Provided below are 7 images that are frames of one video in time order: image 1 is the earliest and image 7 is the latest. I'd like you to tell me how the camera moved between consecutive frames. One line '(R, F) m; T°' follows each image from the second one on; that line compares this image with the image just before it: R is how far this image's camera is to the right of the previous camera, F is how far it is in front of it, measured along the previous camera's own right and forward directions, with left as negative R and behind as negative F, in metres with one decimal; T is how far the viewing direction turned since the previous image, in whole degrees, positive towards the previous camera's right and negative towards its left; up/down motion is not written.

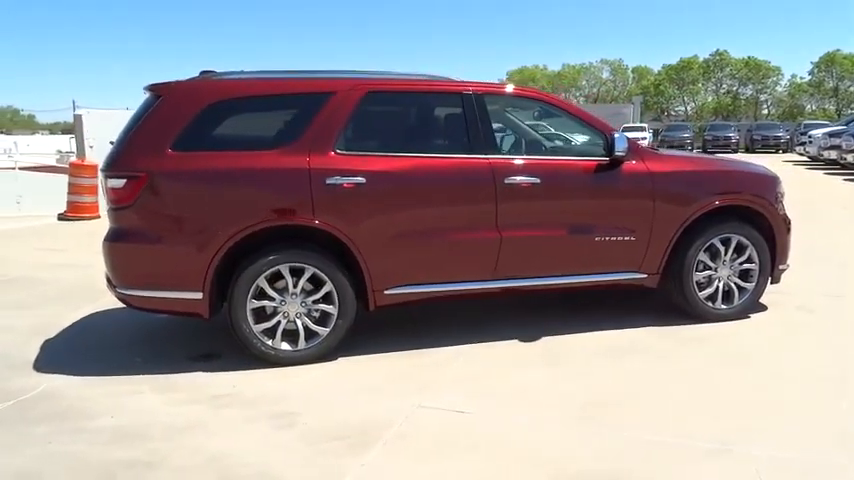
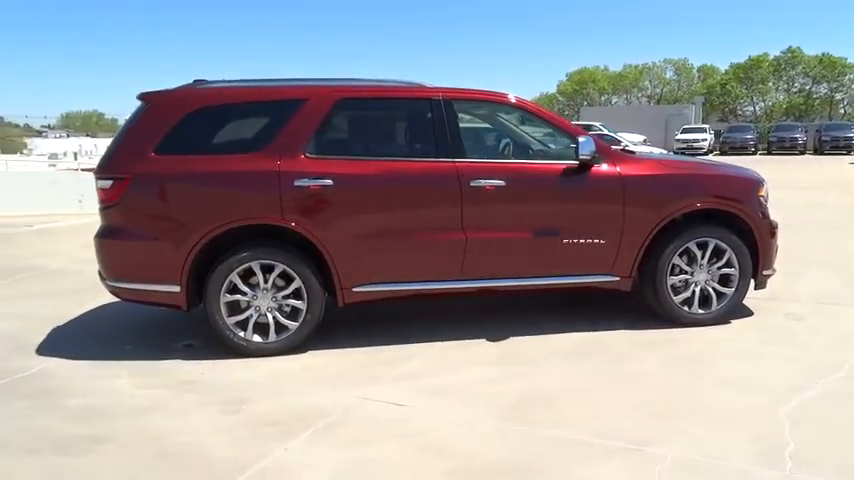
(+0.8, -0.2) m; -6°
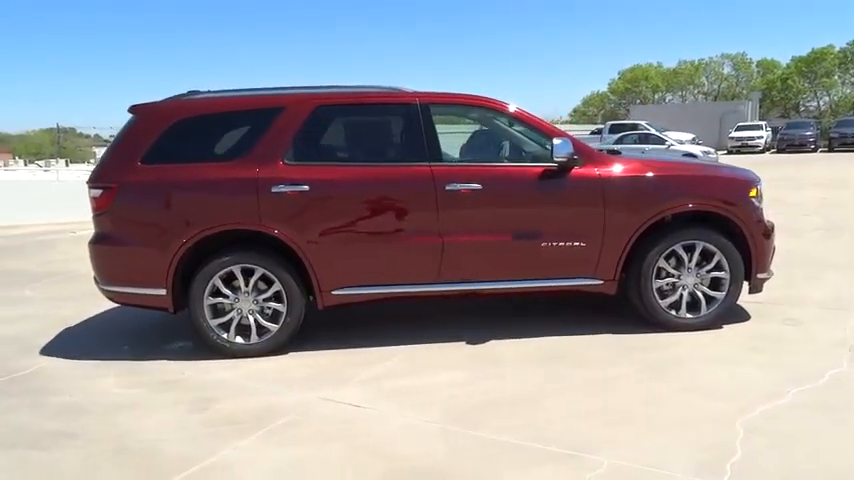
(+0.6, 0.0) m; -5°
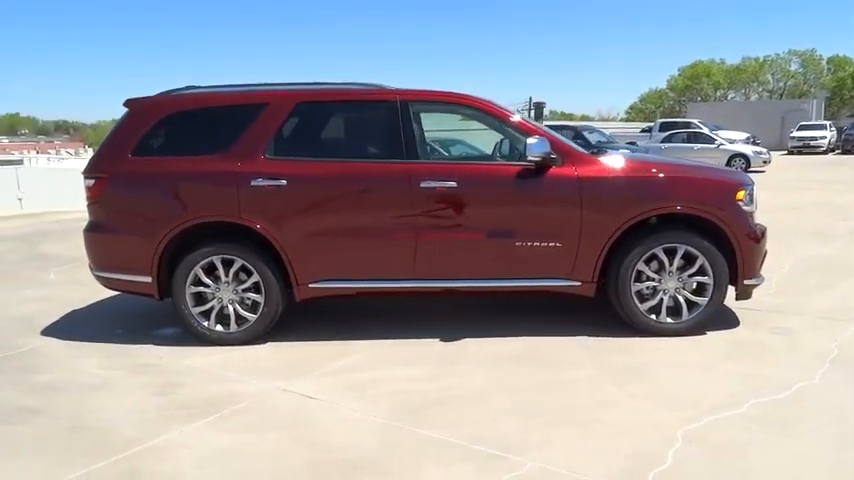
(+0.7, 0.0) m; -5°
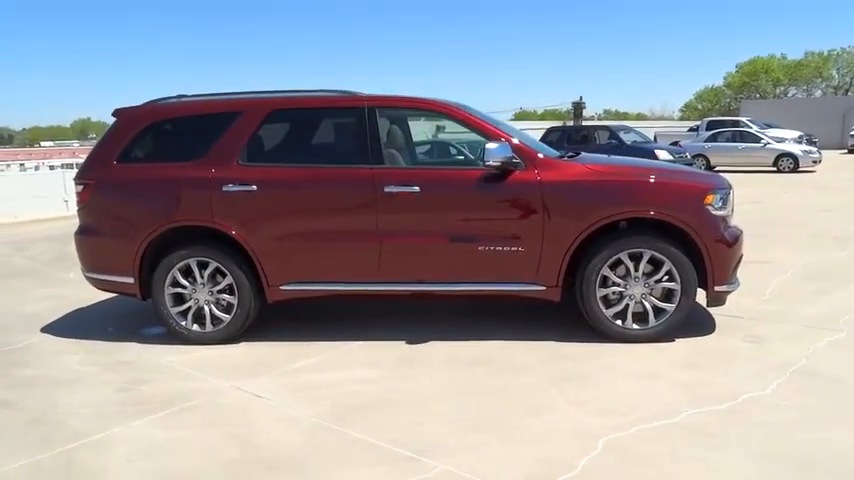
(+0.8, 0.0) m; -5°
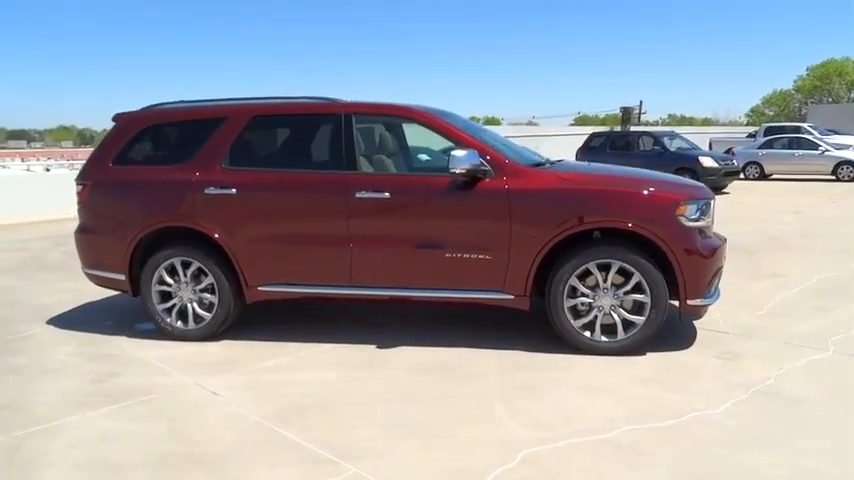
(+0.8, 0.0) m; -6°
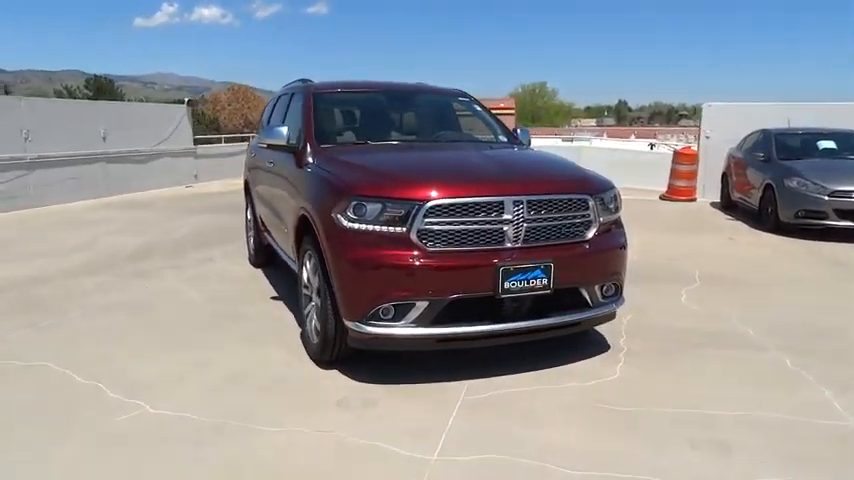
(+1.8, +0.2) m; -22°
